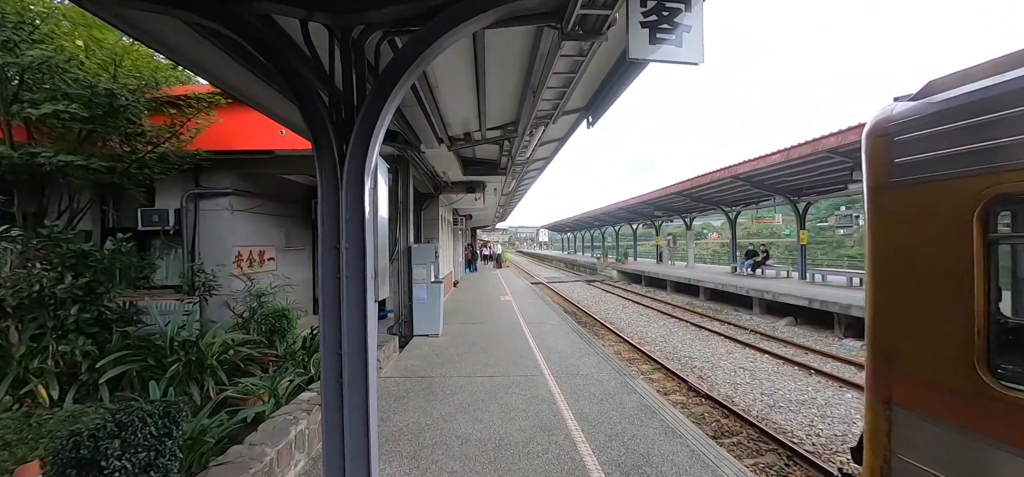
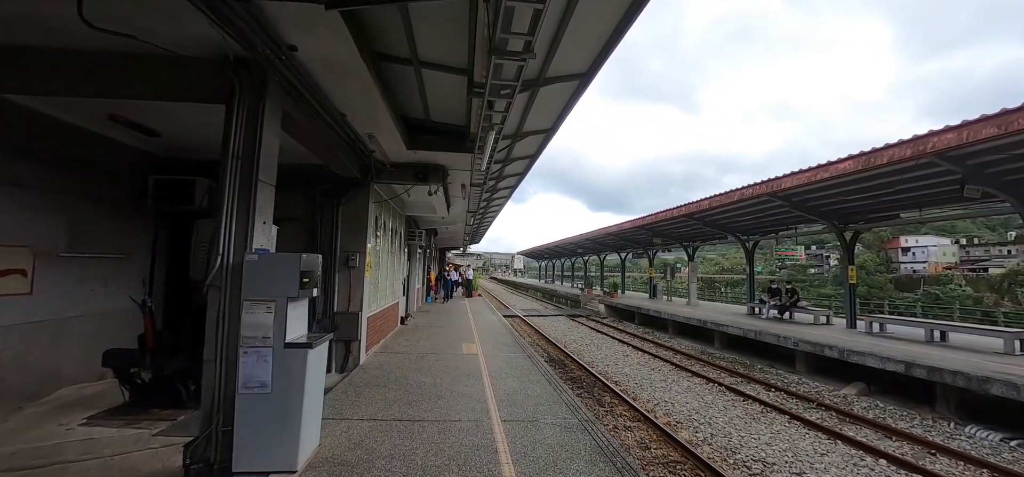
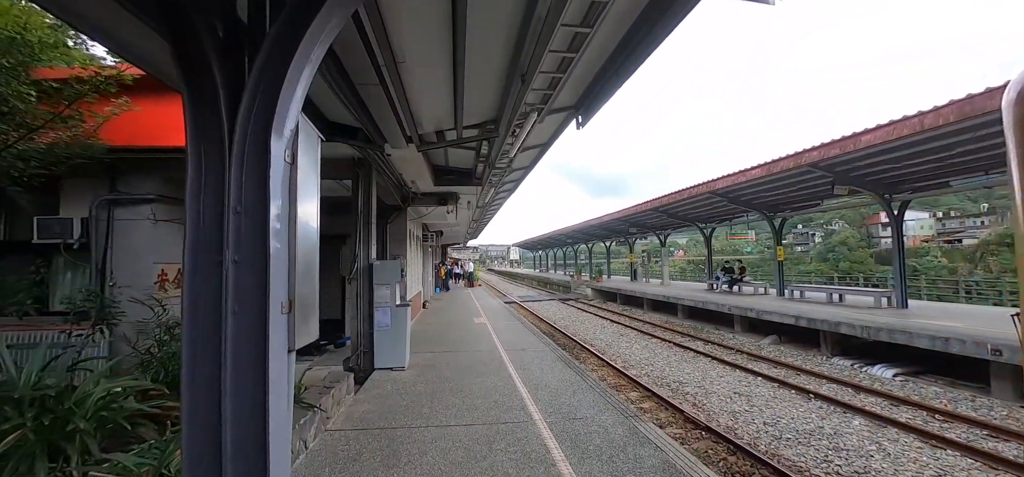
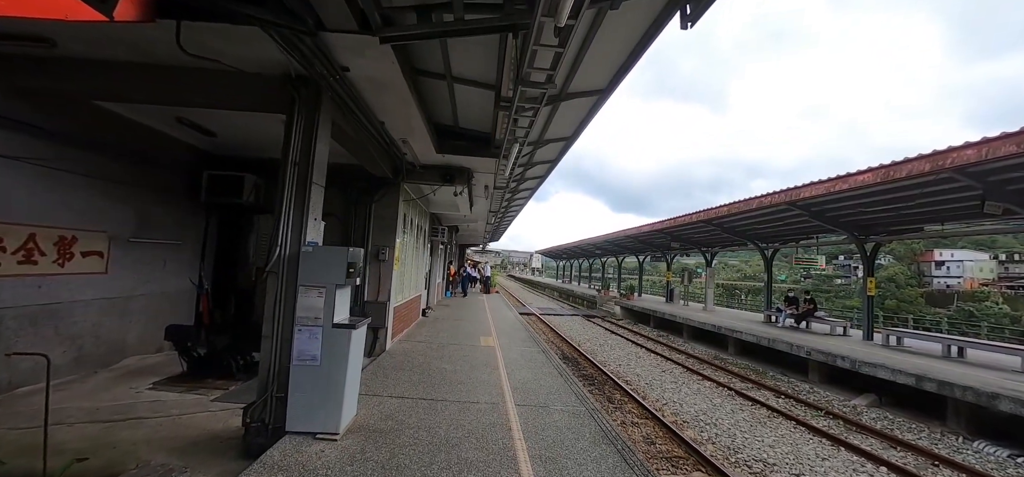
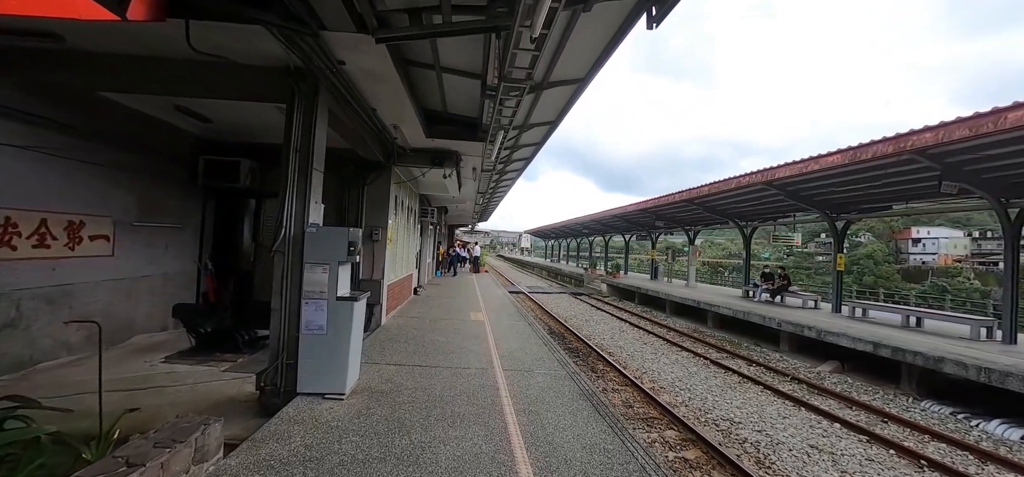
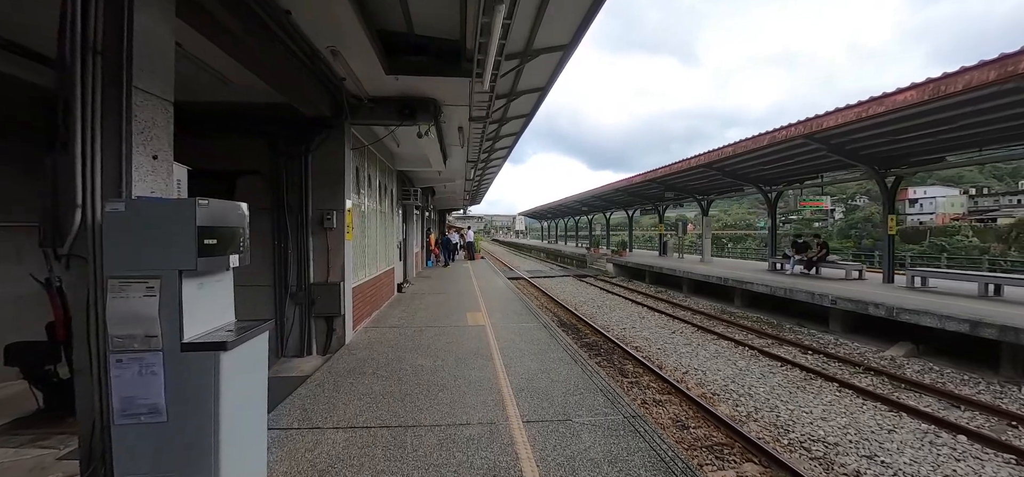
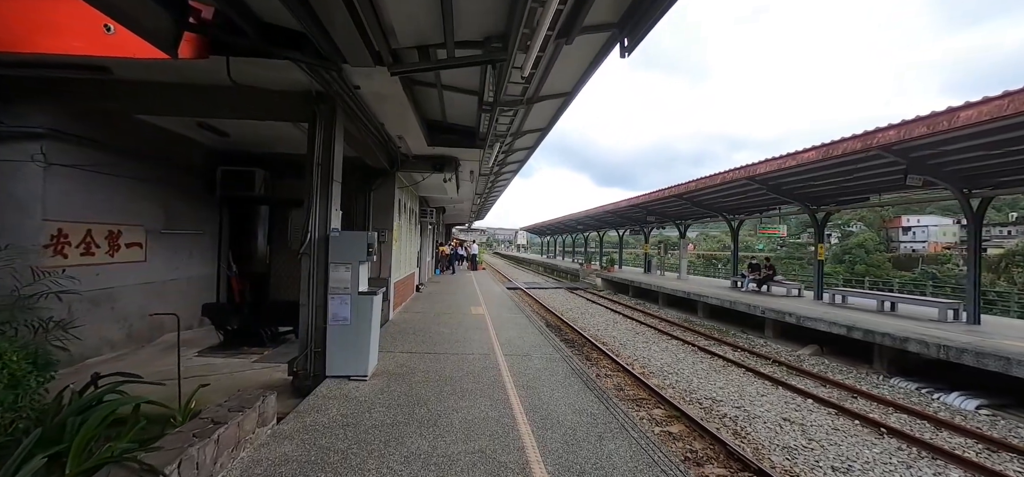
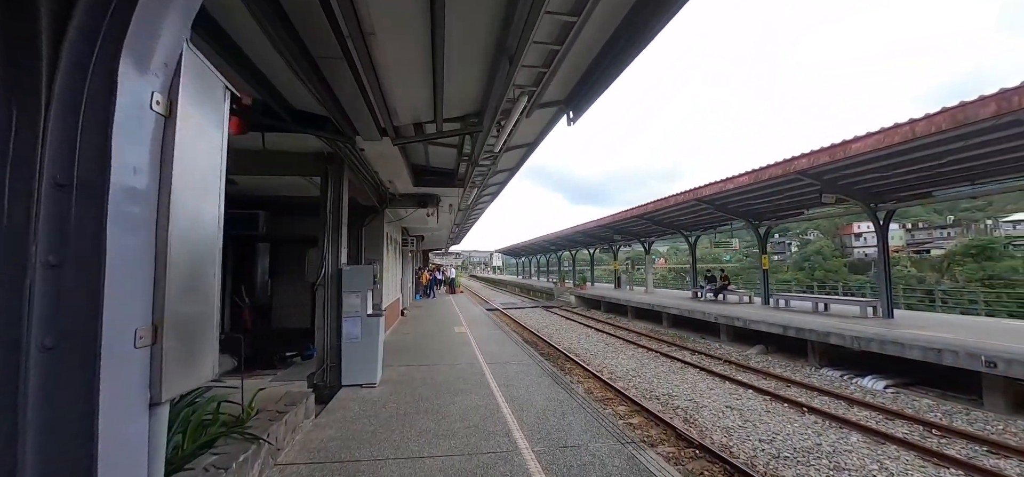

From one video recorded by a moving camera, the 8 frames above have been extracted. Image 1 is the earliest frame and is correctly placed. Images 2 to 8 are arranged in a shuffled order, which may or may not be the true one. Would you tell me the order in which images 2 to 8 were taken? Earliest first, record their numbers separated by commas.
3, 8, 7, 5, 4, 2, 6
